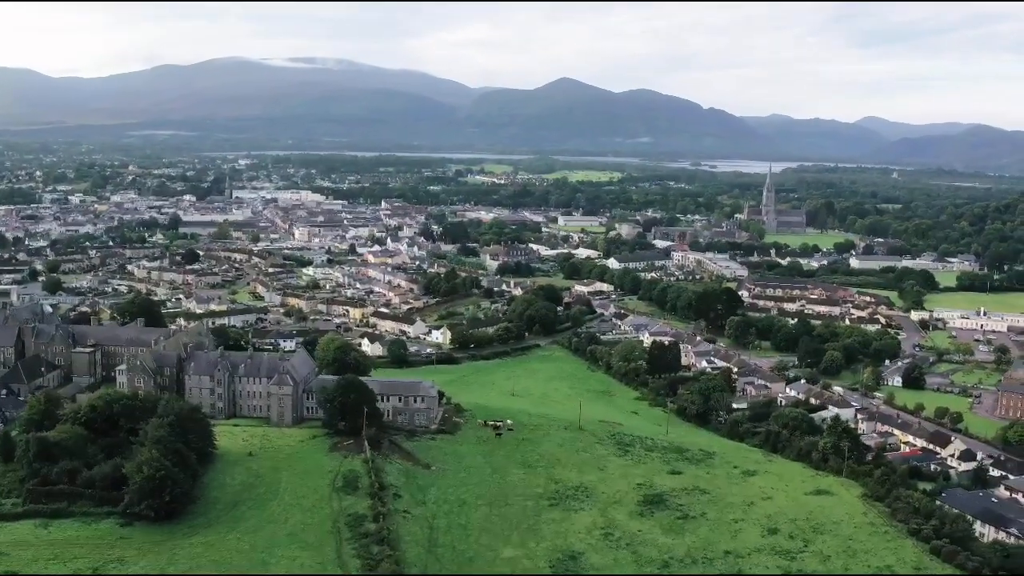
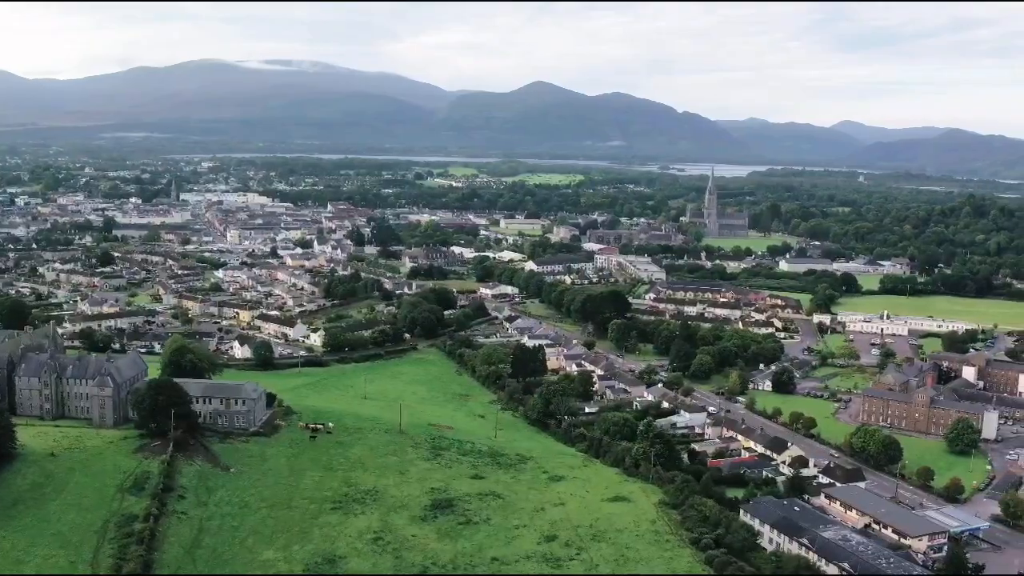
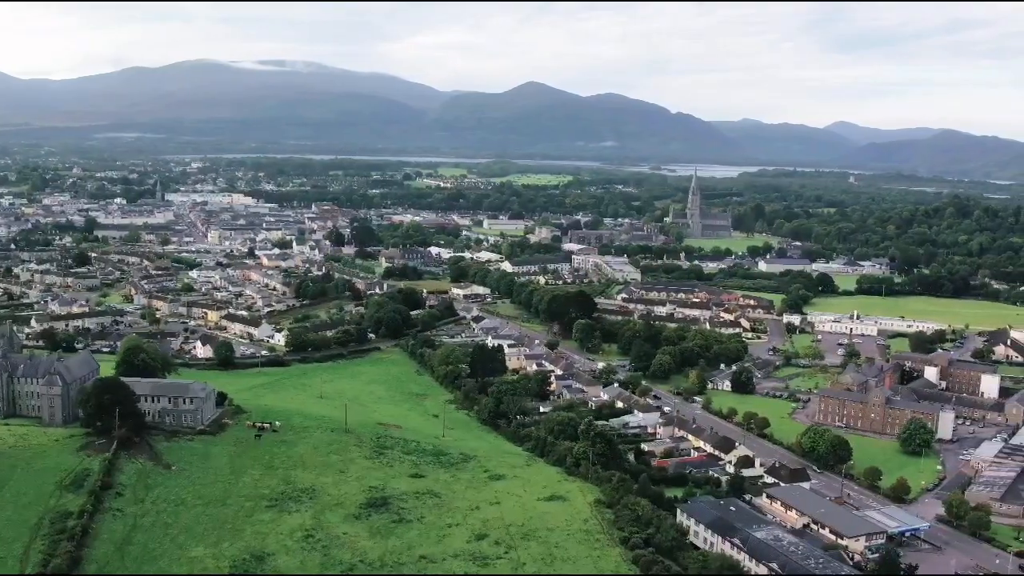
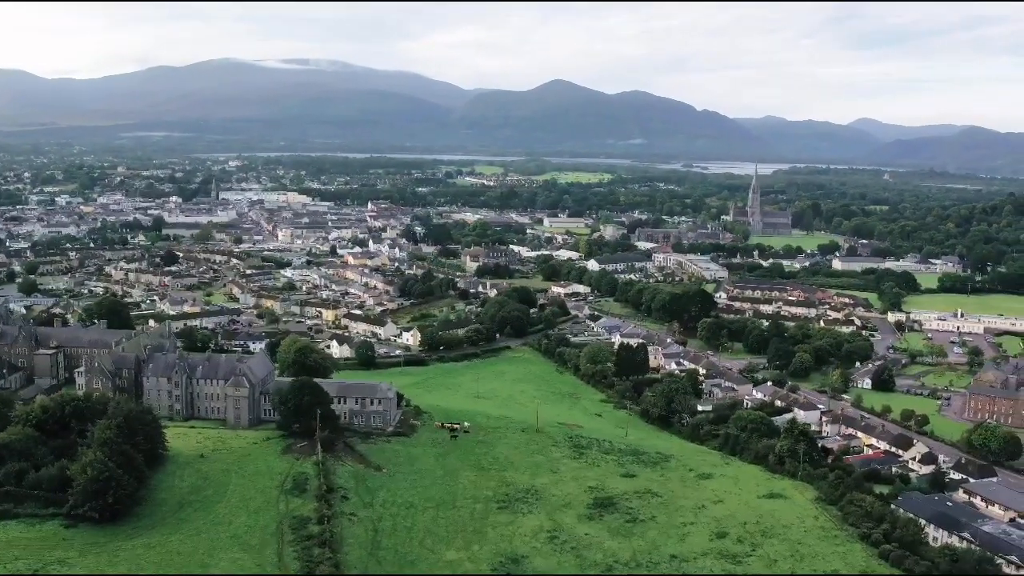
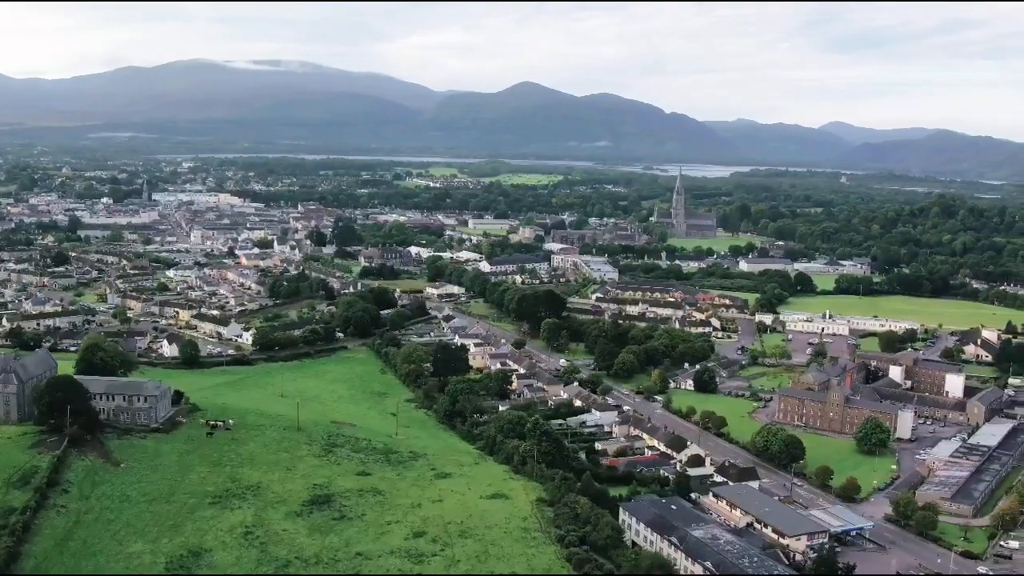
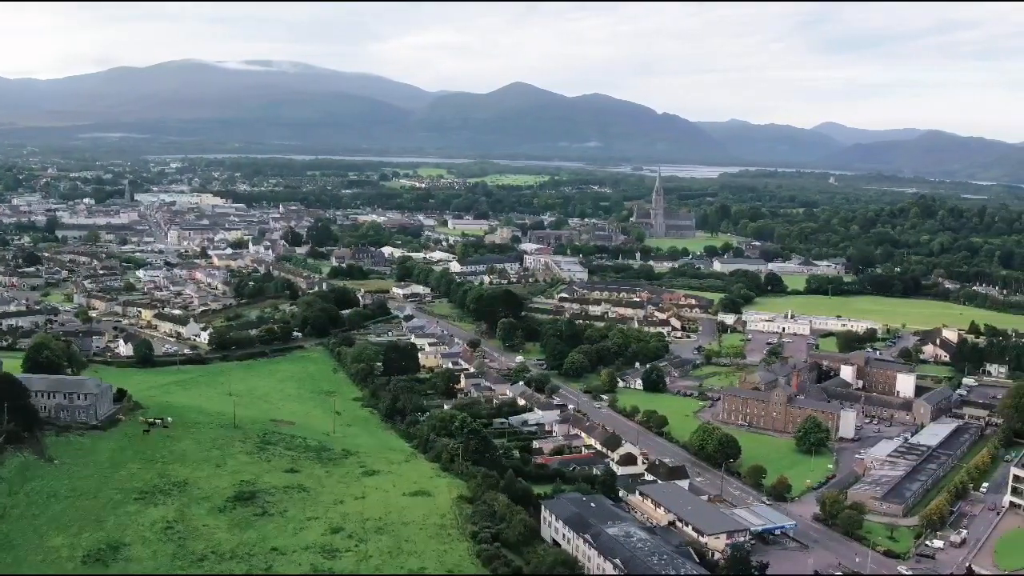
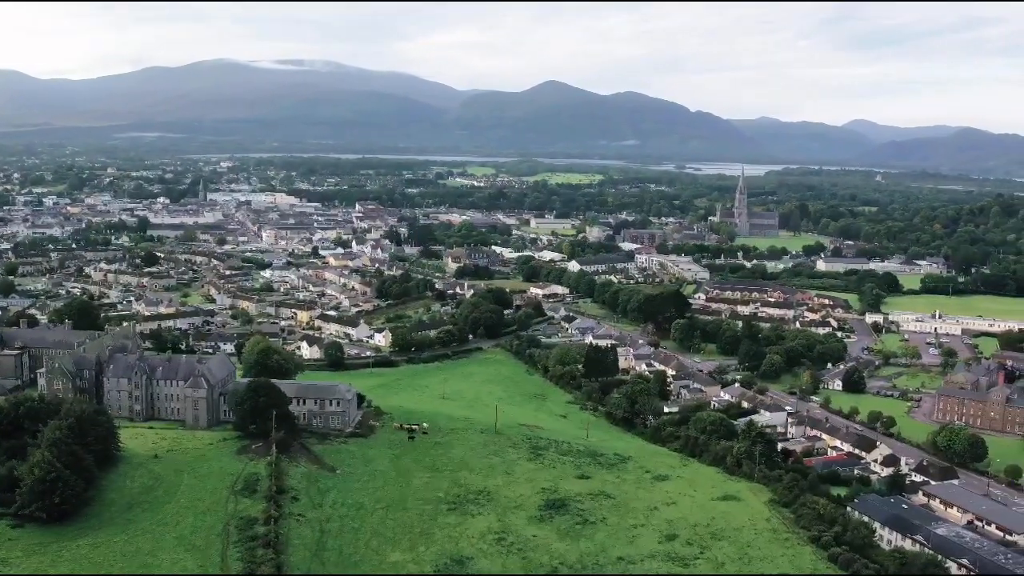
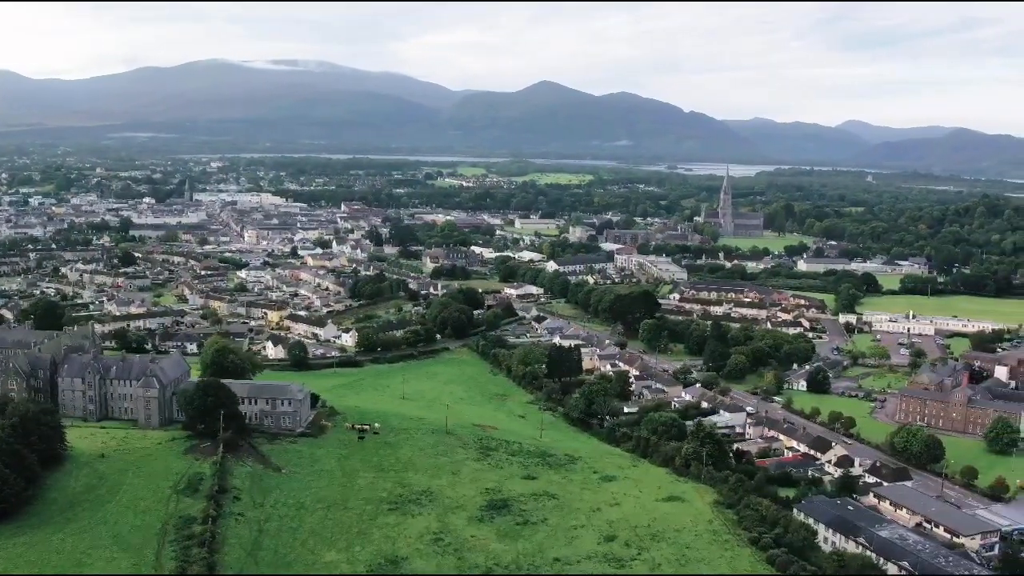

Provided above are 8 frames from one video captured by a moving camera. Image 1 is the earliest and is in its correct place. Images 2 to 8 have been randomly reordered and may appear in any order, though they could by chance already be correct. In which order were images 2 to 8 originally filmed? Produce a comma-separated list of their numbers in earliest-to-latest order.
4, 7, 8, 2, 3, 5, 6
